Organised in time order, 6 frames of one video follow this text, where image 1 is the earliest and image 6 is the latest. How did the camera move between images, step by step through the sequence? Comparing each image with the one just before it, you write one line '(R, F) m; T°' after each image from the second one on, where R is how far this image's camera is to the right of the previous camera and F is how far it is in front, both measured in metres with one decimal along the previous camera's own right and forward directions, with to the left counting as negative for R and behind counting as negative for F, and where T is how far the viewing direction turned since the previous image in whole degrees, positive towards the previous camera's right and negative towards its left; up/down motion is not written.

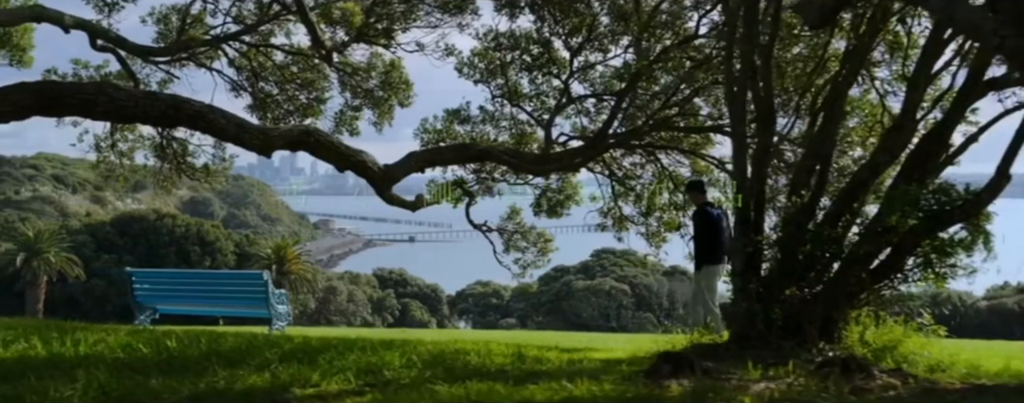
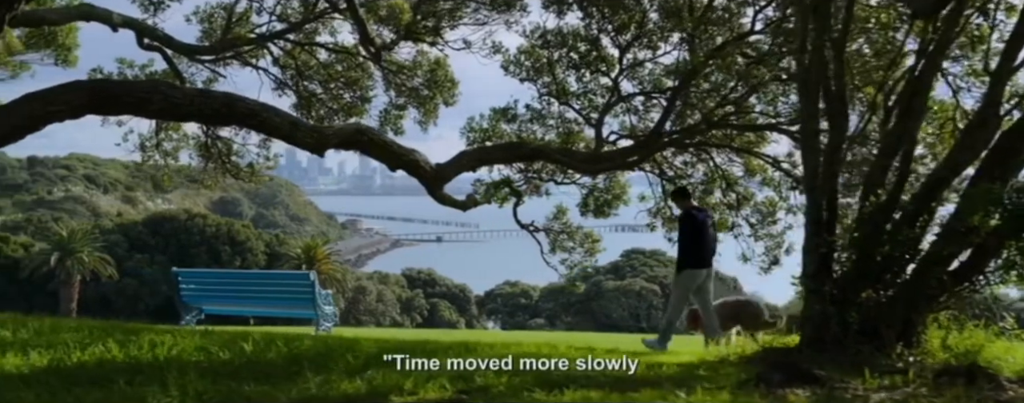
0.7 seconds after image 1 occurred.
(-0.4, +0.1) m; -1°
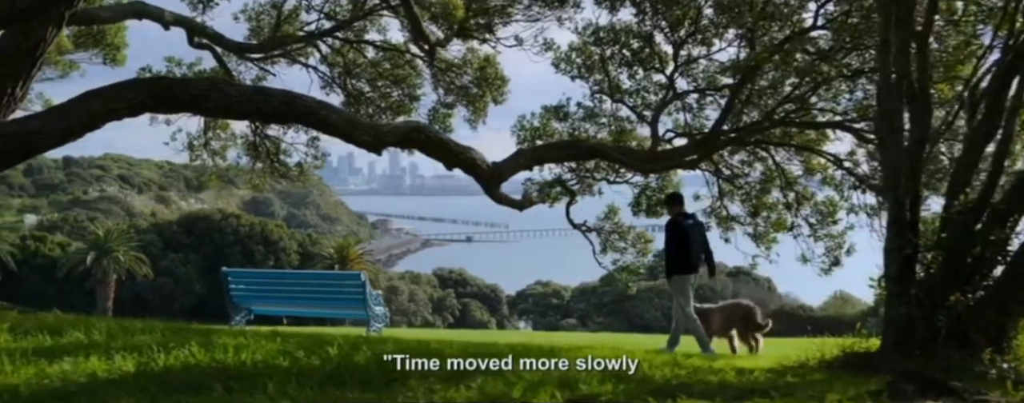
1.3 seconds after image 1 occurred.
(-0.4, +0.2) m; -1°
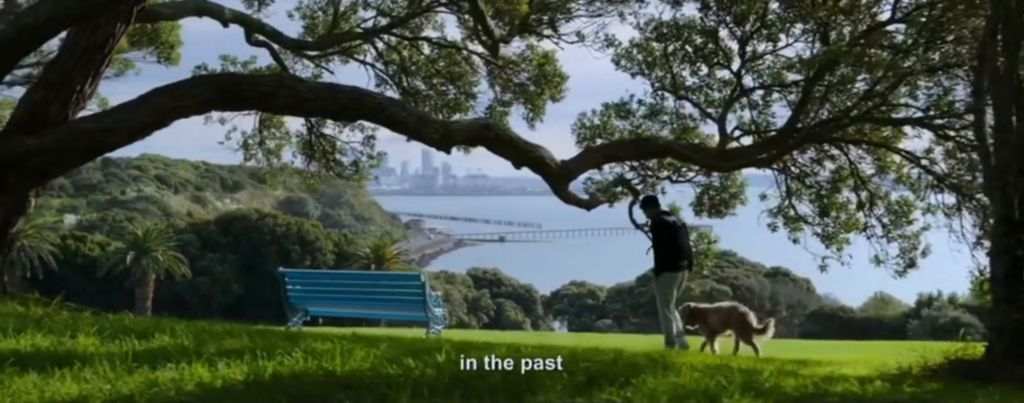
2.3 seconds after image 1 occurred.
(-0.5, +0.2) m; -1°
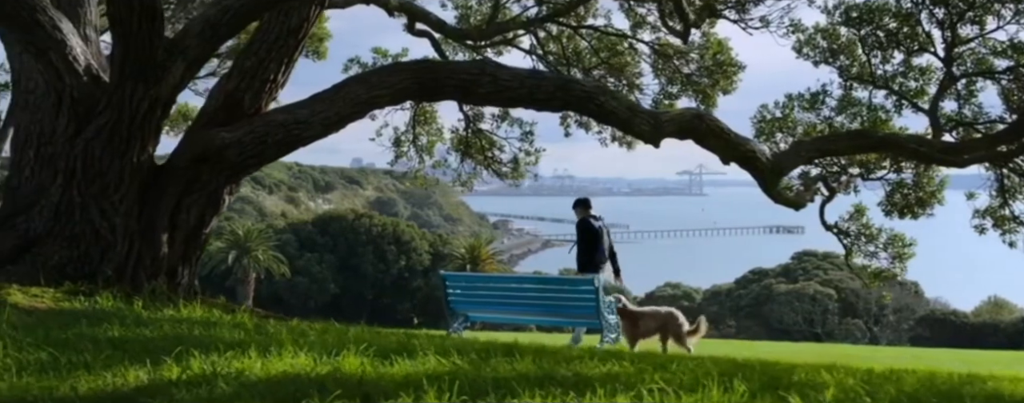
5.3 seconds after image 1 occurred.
(-1.3, +0.5) m; -4°
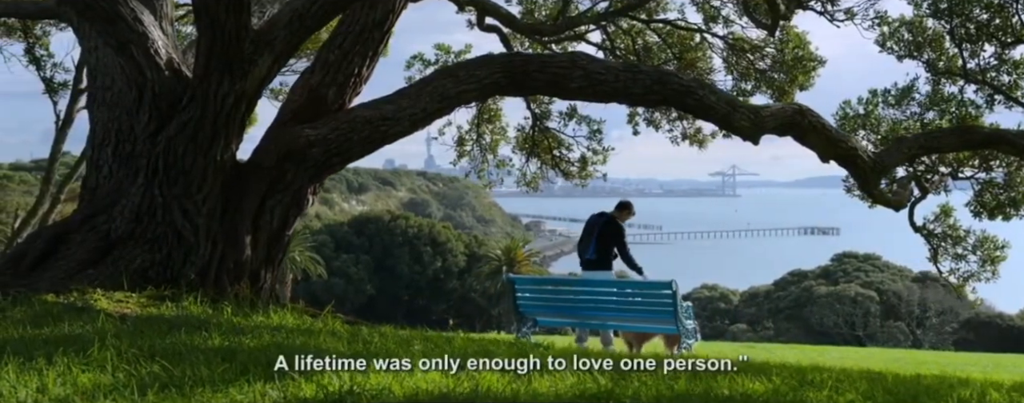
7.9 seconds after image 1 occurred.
(-0.6, +0.3) m; -1°
